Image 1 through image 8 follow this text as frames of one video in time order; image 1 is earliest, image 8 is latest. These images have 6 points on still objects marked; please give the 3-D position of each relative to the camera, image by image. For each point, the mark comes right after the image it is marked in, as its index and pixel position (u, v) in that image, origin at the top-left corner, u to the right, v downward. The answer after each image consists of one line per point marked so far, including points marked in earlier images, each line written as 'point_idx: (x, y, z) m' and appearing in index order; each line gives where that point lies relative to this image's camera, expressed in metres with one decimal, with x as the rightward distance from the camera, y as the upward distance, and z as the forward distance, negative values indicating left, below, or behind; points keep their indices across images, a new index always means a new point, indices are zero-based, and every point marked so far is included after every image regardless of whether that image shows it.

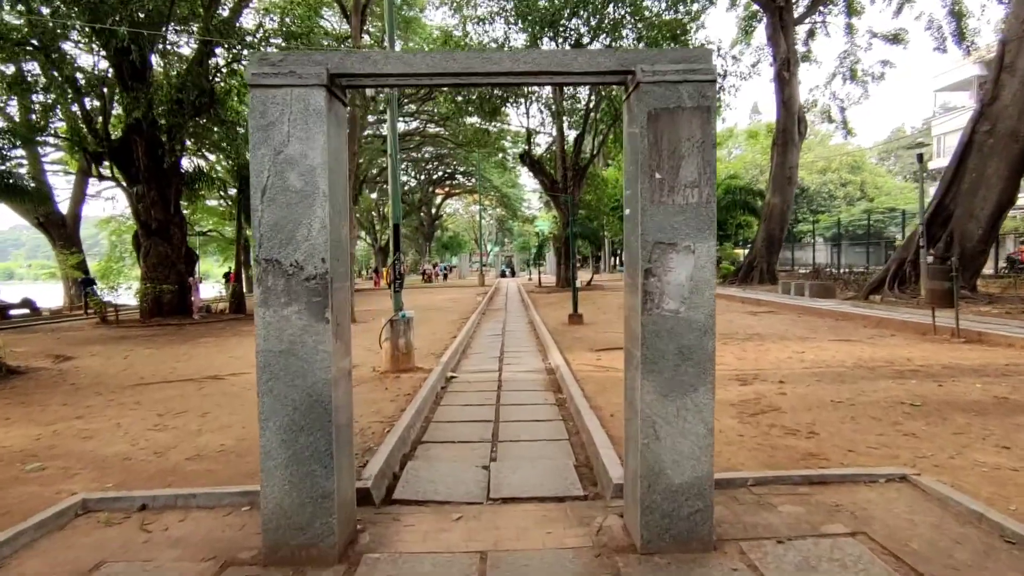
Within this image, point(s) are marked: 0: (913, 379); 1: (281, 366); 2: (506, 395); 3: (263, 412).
0: (+4.9, -1.1, +5.7) m
1: (-1.3, -0.4, +2.6) m
2: (-0.1, -1.4, +6.2) m
3: (-1.4, -0.7, +2.6) m
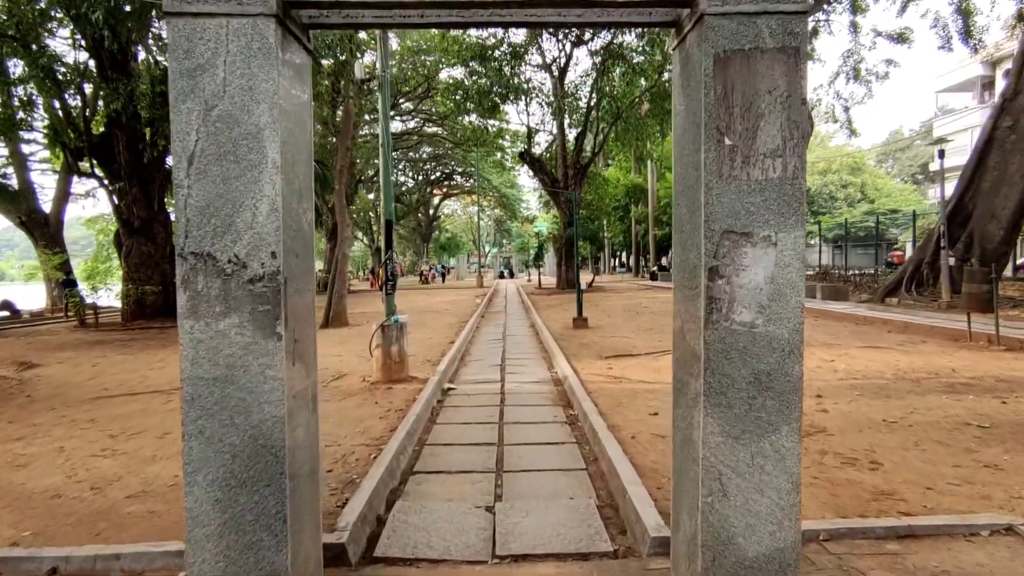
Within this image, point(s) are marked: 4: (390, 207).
0: (+5.0, -1.2, +5.1) m
1: (-1.2, -0.4, +1.9) m
2: (0.0, -1.5, +5.6) m
3: (-1.3, -0.7, +1.9) m
4: (-1.8, +1.3, +7.1) m
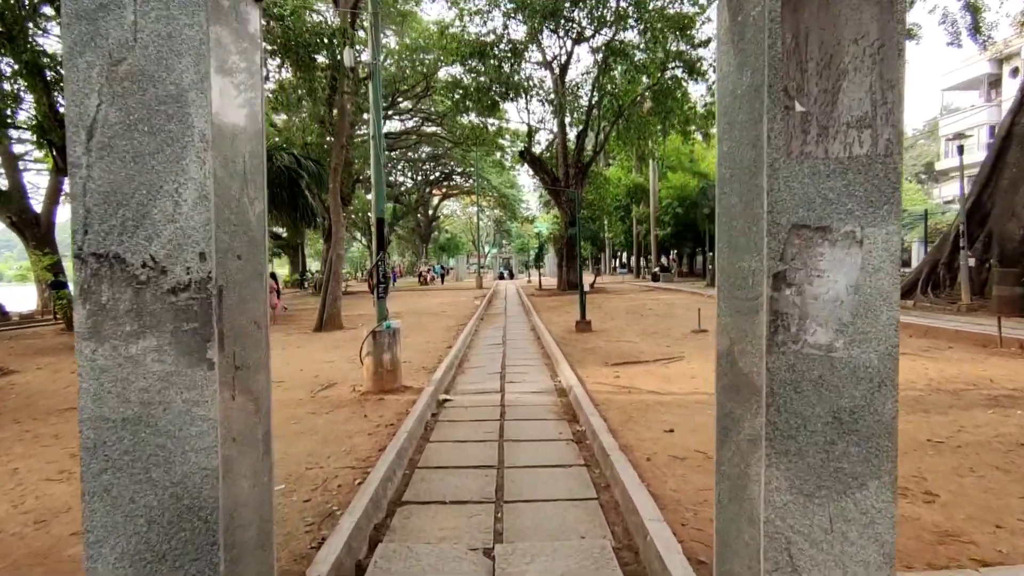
0: (+5.0, -1.2, +4.6) m
1: (-1.2, -0.5, +1.4) m
2: (0.0, -1.5, +5.1) m
3: (-1.3, -0.7, +1.4) m
4: (-1.8, +1.2, +6.6) m
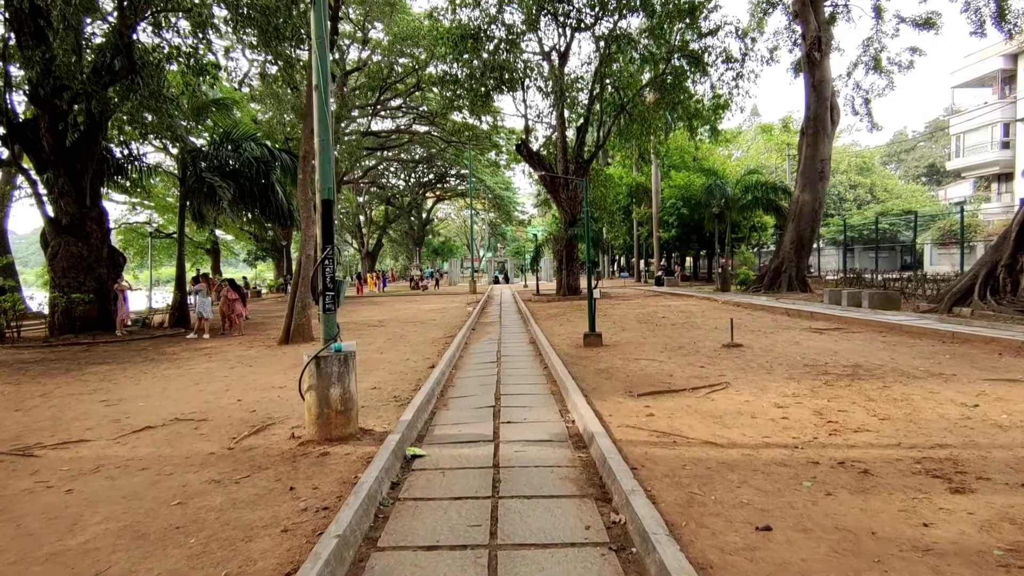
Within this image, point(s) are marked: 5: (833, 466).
0: (+5.0, -1.3, +2.9) m
1: (-1.2, -0.5, -0.4) m
2: (0.0, -1.6, +3.3) m
3: (-1.2, -0.8, -0.4) m
4: (-1.9, +1.1, +4.8) m
5: (+2.6, -1.4, +3.8) m
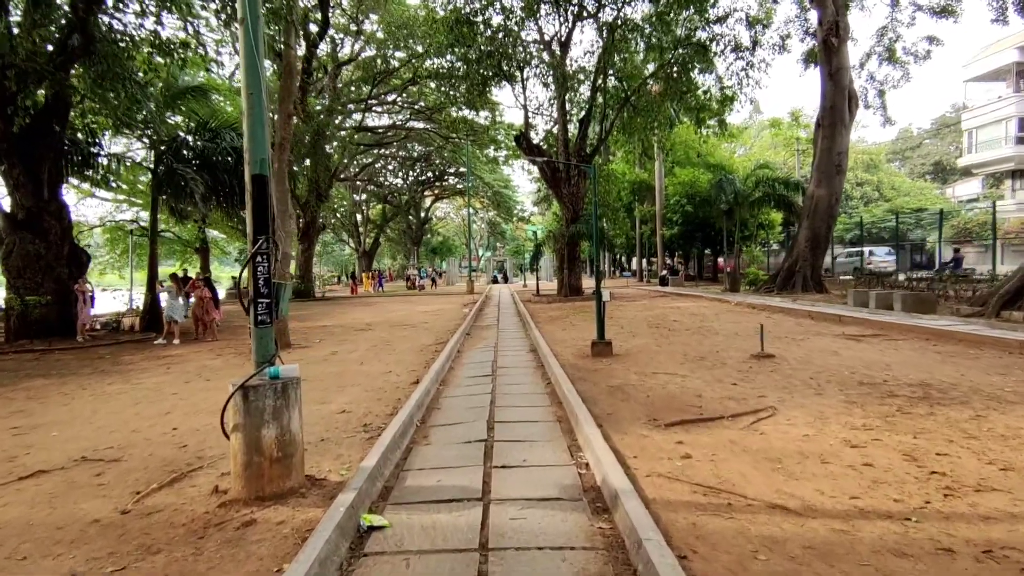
0: (+4.9, -1.3, +1.7) m
1: (-1.2, -0.6, -1.6) m
2: (-0.1, -1.6, +2.1) m
3: (-1.3, -0.8, -1.6) m
4: (-1.9, +1.1, +3.6) m
5: (+2.5, -1.5, +2.6) m
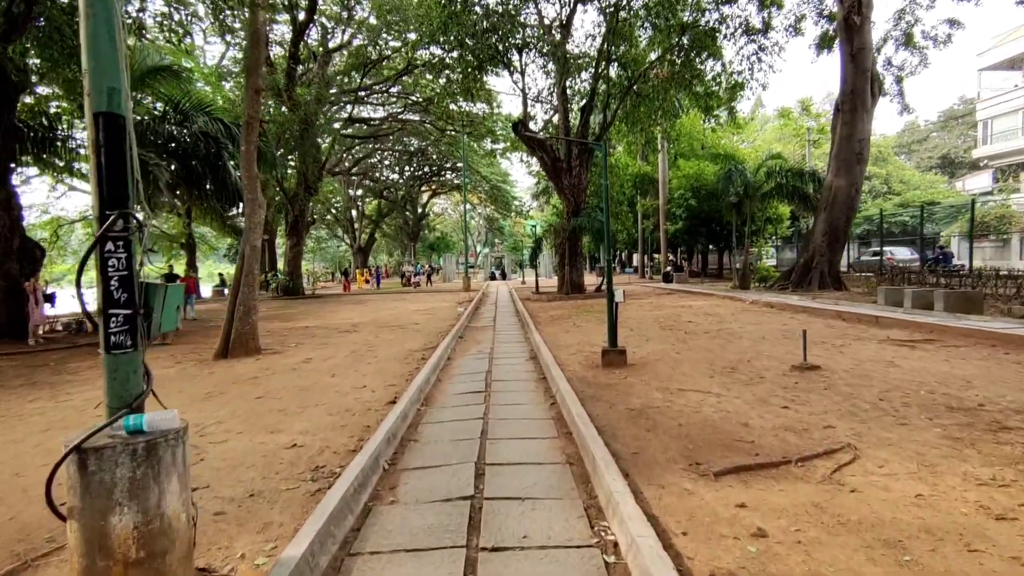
0: (+4.9, -1.3, +0.5) m
1: (-1.2, -0.6, -2.8) m
2: (-0.1, -1.6, +0.9) m
3: (-1.3, -0.9, -2.8) m
4: (-1.9, +1.1, +2.3) m
5: (+2.5, -1.5, +1.3) m
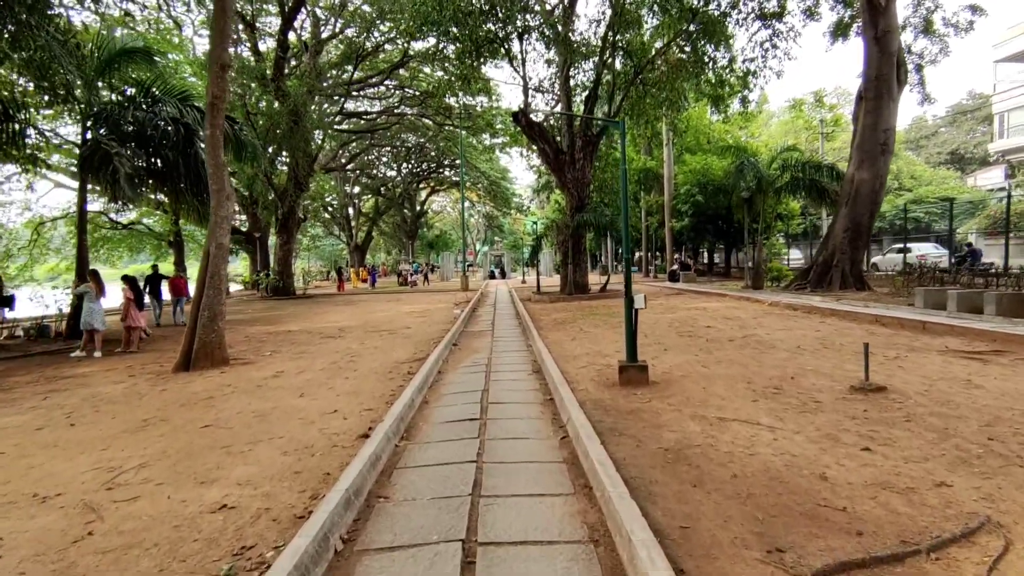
0: (+4.9, -1.4, -0.7) m
1: (-1.2, -0.7, -4.0) m
2: (-0.1, -1.7, -0.3) m
3: (-1.3, -1.0, -4.0) m
4: (-1.9, +1.0, +1.2) m
5: (+2.5, -1.6, +0.2) m
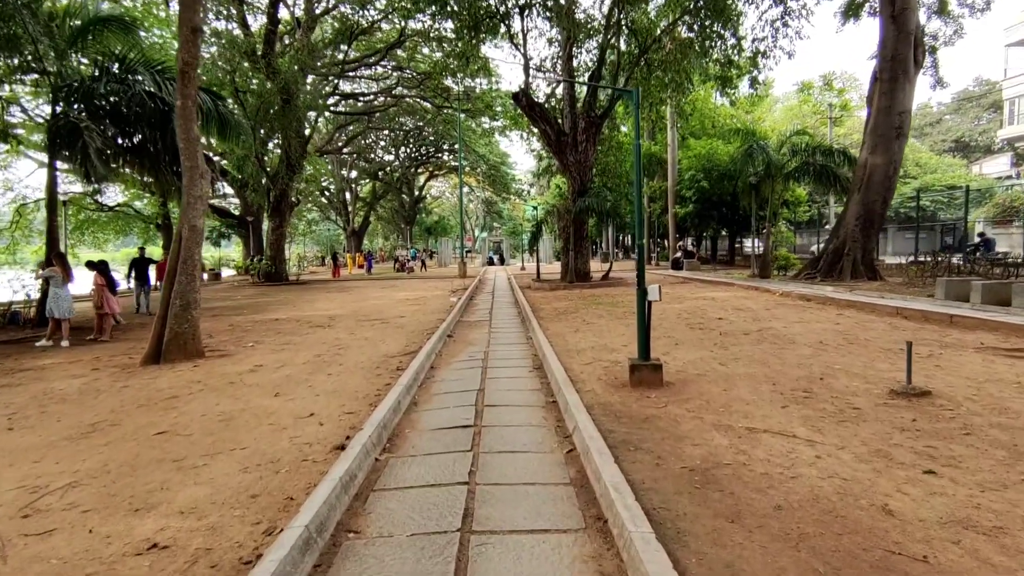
0: (+4.9, -1.5, -1.3) m
1: (-1.2, -0.9, -4.6) m
2: (-0.1, -1.8, -0.9) m
3: (-1.3, -1.1, -4.6) m
4: (-1.9, +1.0, +0.5) m
5: (+2.5, -1.6, -0.4) m
